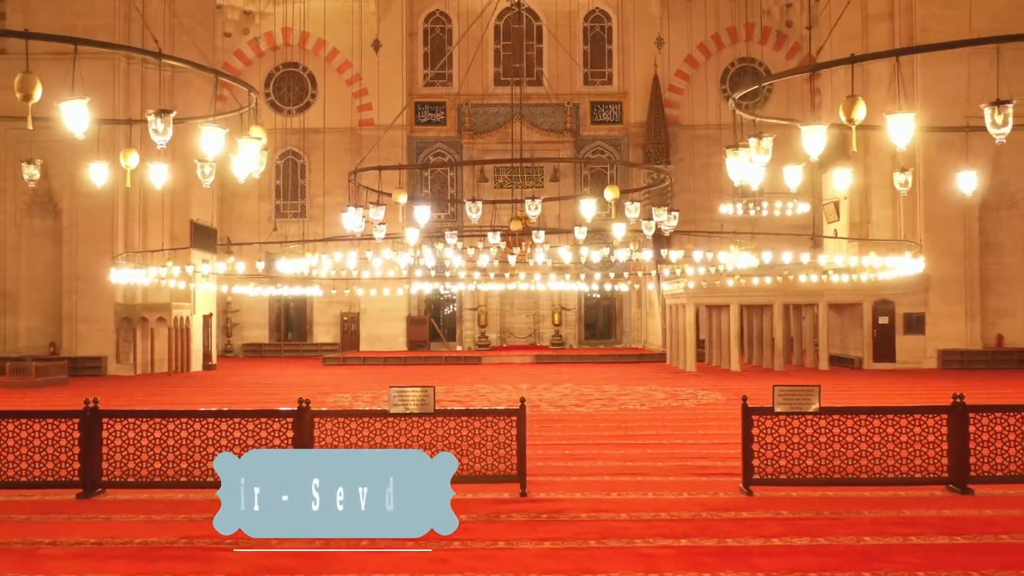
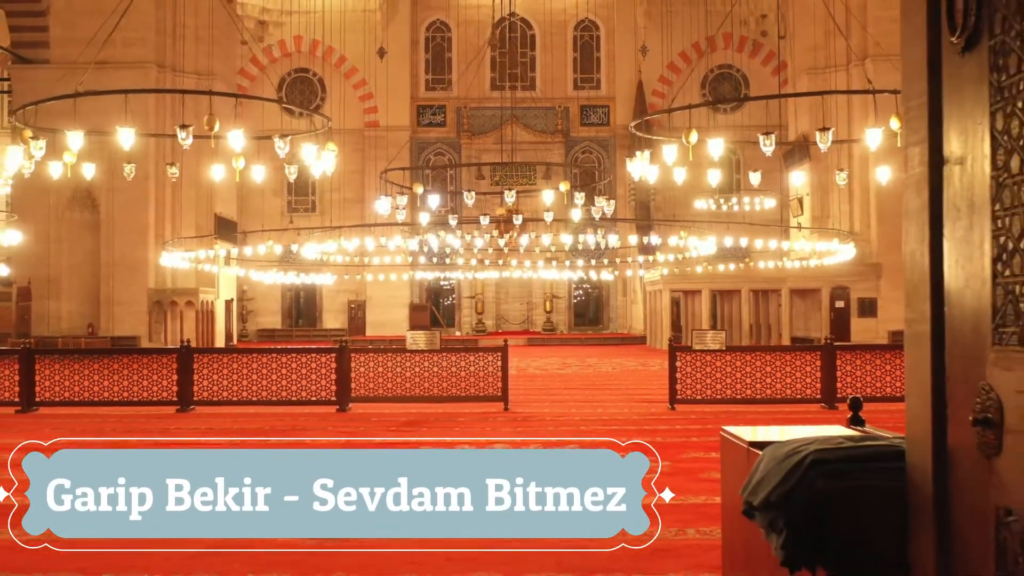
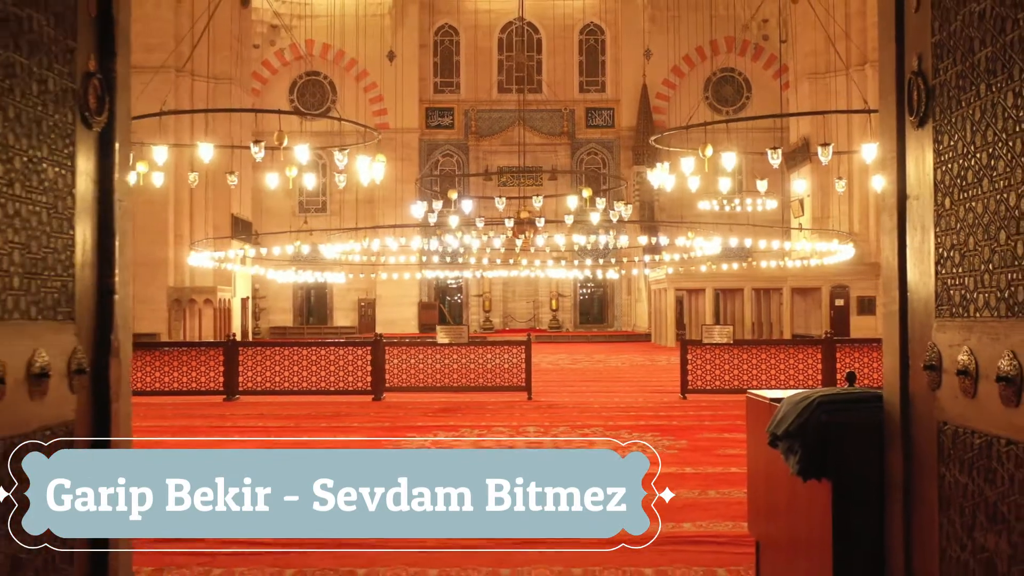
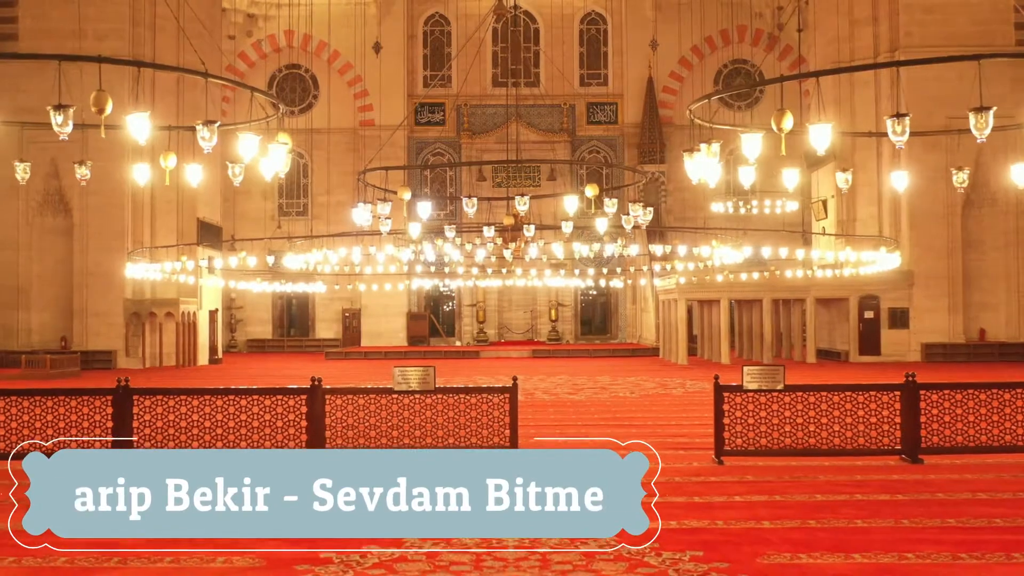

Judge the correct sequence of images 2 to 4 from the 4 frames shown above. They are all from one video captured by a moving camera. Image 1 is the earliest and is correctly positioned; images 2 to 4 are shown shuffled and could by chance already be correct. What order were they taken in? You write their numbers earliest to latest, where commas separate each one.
4, 2, 3
